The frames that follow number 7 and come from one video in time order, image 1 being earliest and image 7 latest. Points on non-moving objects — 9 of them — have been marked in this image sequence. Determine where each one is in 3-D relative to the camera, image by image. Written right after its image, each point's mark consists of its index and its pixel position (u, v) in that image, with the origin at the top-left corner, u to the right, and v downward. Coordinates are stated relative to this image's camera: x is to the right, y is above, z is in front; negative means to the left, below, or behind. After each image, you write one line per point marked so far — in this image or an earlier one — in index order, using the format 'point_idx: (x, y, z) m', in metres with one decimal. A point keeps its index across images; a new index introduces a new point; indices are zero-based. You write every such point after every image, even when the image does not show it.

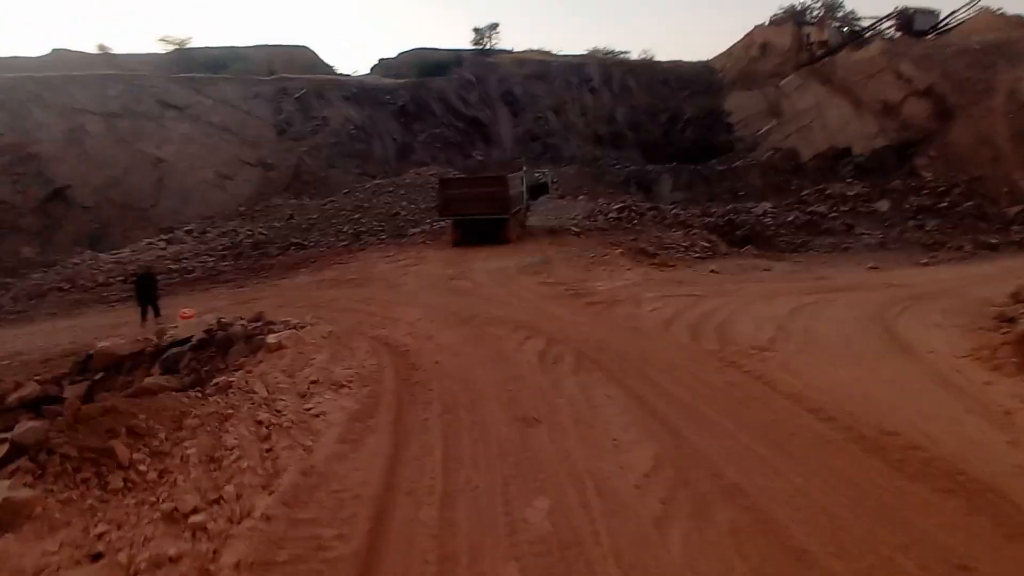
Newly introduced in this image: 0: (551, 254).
0: (+1.1, +0.9, +15.9) m
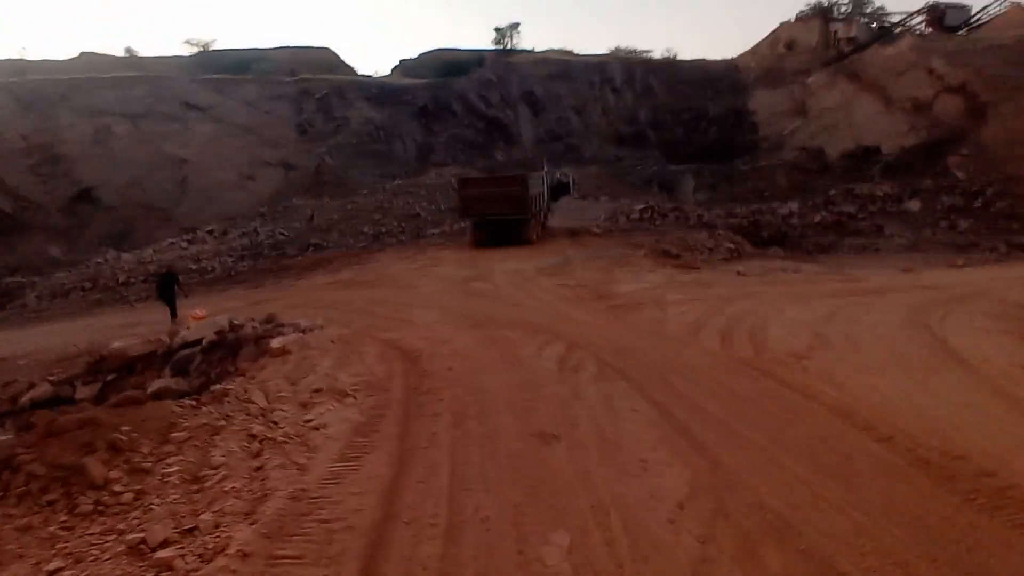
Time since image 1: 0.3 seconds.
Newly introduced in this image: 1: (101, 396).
0: (+1.6, +0.9, +15.5) m
1: (-6.6, -1.8, +9.4) m
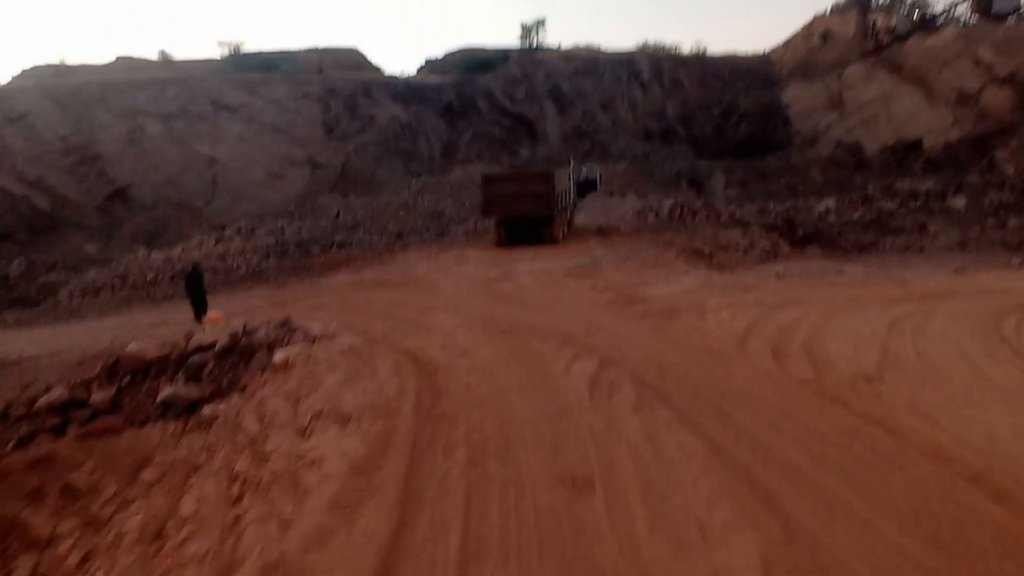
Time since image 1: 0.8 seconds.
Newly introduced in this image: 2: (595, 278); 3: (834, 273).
0: (+2.2, +0.8, +14.8) m
1: (-6.2, -1.8, +9.1) m
2: (+1.8, +0.2, +12.1) m
3: (+8.3, +0.4, +14.9) m
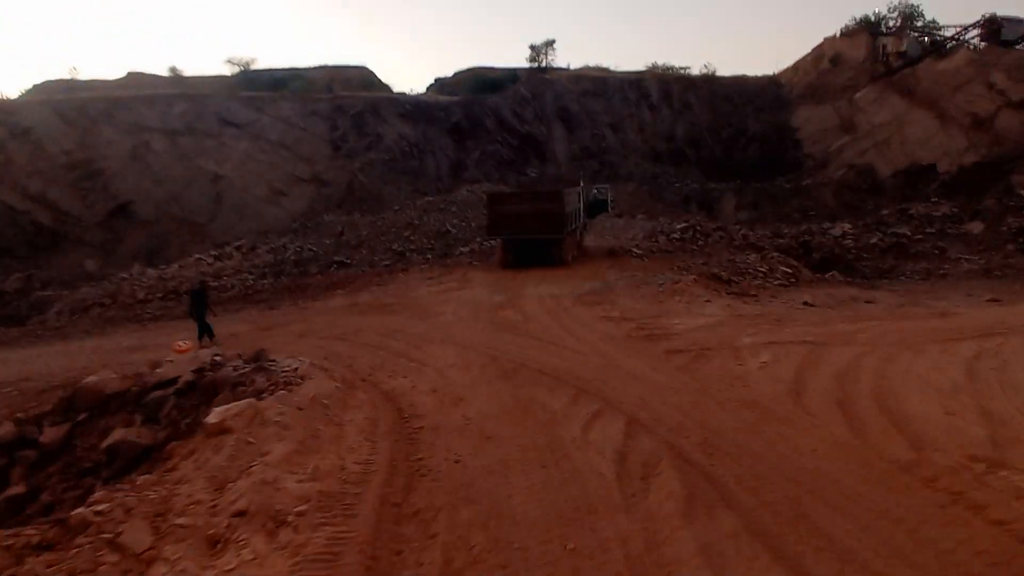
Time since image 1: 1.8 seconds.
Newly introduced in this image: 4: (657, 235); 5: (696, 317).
0: (+2.4, +0.2, +13.8) m
1: (-6.2, -2.1, +8.1) m
2: (+1.9, -0.4, +11.0) m
3: (+8.4, -0.3, +13.8) m
4: (+4.8, +1.7, +19.1) m
5: (+3.0, -0.5, +9.4) m
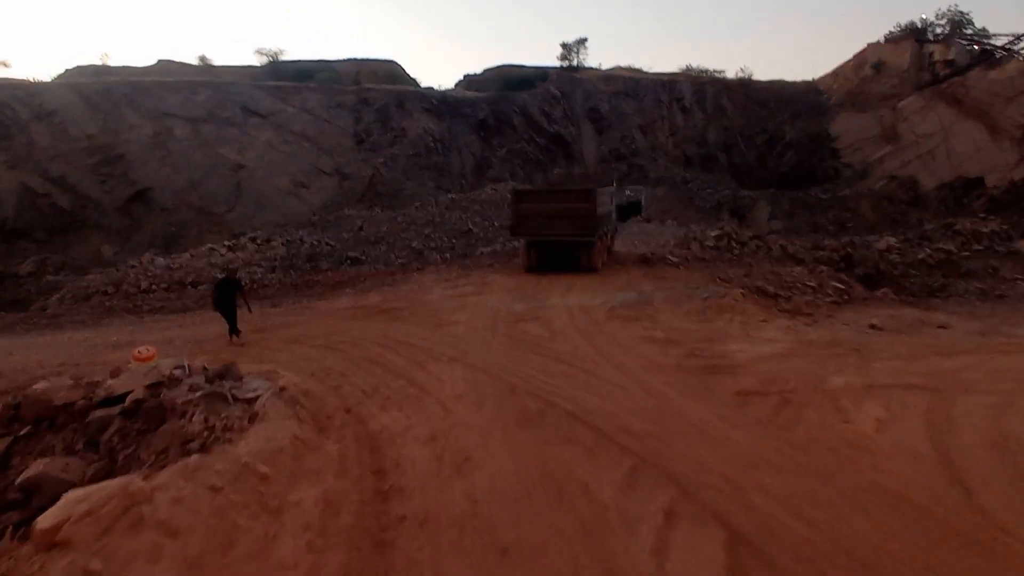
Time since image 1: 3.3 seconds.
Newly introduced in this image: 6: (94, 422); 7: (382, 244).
0: (+2.9, -0.1, +12.1) m
1: (-5.9, -2.0, +6.7) m
2: (+2.3, -0.6, +9.4) m
3: (+8.9, -0.8, +11.9) m
4: (+5.6, +1.4, +17.4) m
5: (+3.3, -0.8, +7.8) m
6: (-4.4, -1.4, +6.1) m
7: (-4.0, +1.3, +17.1) m
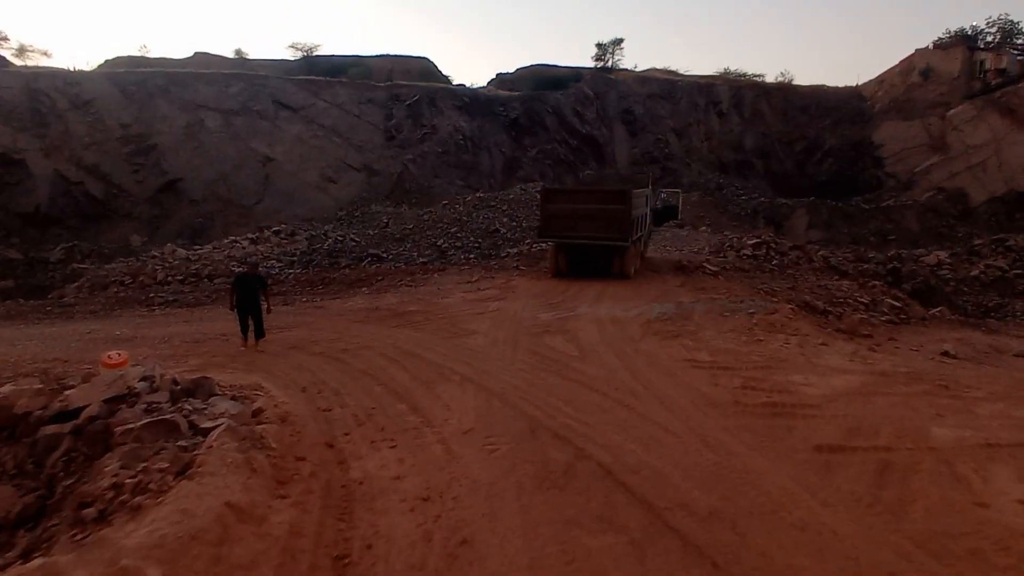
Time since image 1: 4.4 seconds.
0: (+3.3, -0.3, +10.9) m
1: (-5.8, -1.9, +5.9) m
2: (+2.6, -0.8, +8.2) m
3: (+9.3, -1.3, +10.4) m
4: (+6.3, +1.0, +16.1) m
5: (+3.6, -1.0, +6.5) m
6: (-4.3, -1.4, +5.2) m
7: (-3.3, +1.3, +16.2) m
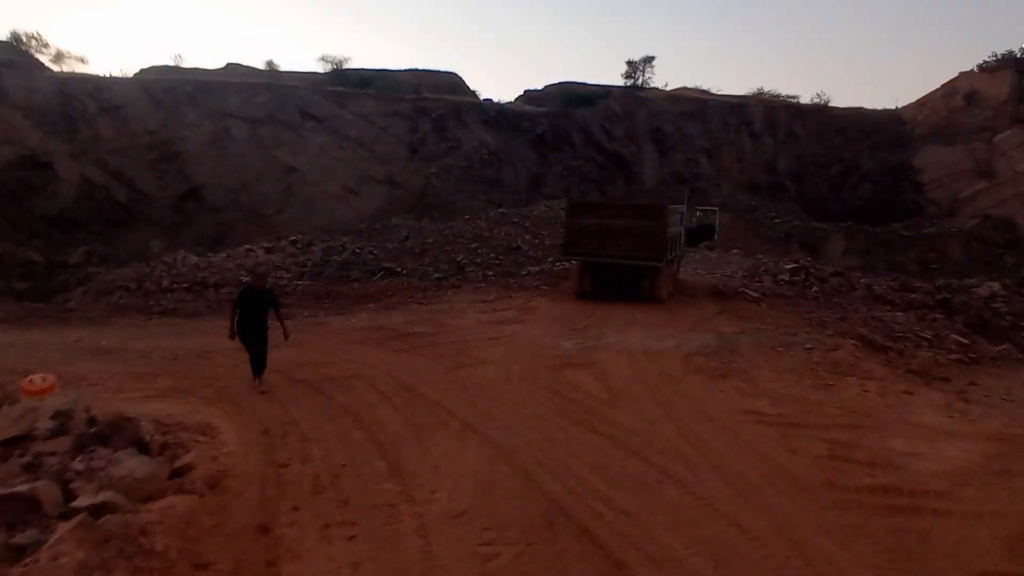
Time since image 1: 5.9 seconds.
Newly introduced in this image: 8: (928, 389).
0: (+3.6, -0.8, +9.4) m
1: (-5.7, -2.0, +4.7) m
2: (+2.8, -1.1, +6.8) m
3: (+9.5, -1.9, +8.7) m
4: (+6.8, +0.3, +14.5) m
5: (+3.7, -1.3, +5.0) m
6: (-4.2, -1.4, +4.0) m
7: (-2.7, +0.9, +15.0) m
8: (+5.9, -1.4, +8.1) m
